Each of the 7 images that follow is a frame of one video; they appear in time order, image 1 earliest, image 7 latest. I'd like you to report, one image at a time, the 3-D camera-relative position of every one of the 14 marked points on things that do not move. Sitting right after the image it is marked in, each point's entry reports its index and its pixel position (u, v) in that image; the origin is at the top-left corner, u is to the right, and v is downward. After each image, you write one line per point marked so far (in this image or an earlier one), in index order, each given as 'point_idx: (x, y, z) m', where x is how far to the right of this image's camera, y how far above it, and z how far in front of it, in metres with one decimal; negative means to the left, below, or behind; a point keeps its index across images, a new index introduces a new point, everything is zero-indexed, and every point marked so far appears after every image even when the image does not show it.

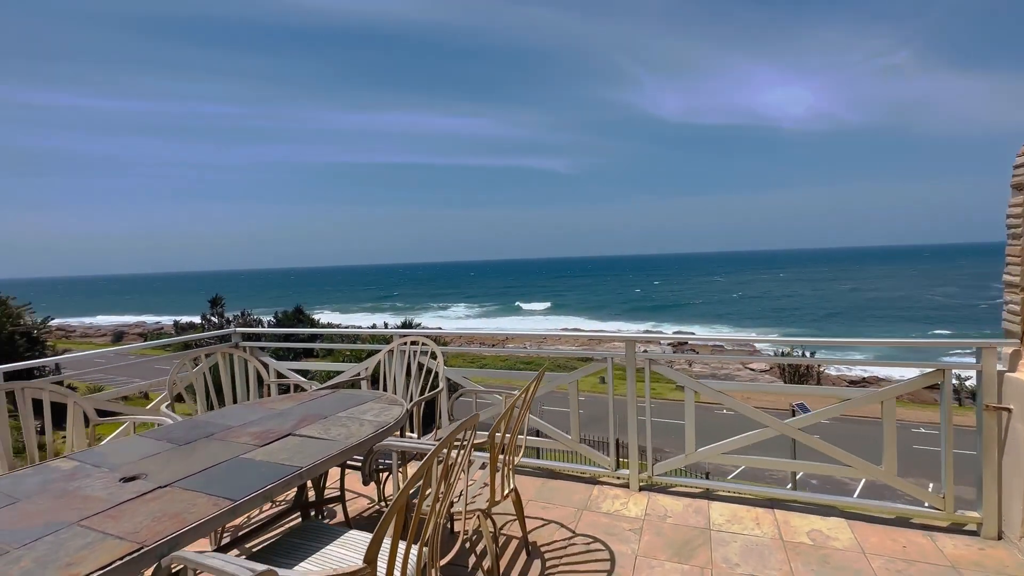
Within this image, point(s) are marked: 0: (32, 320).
0: (-13.3, -0.8, +14.7) m
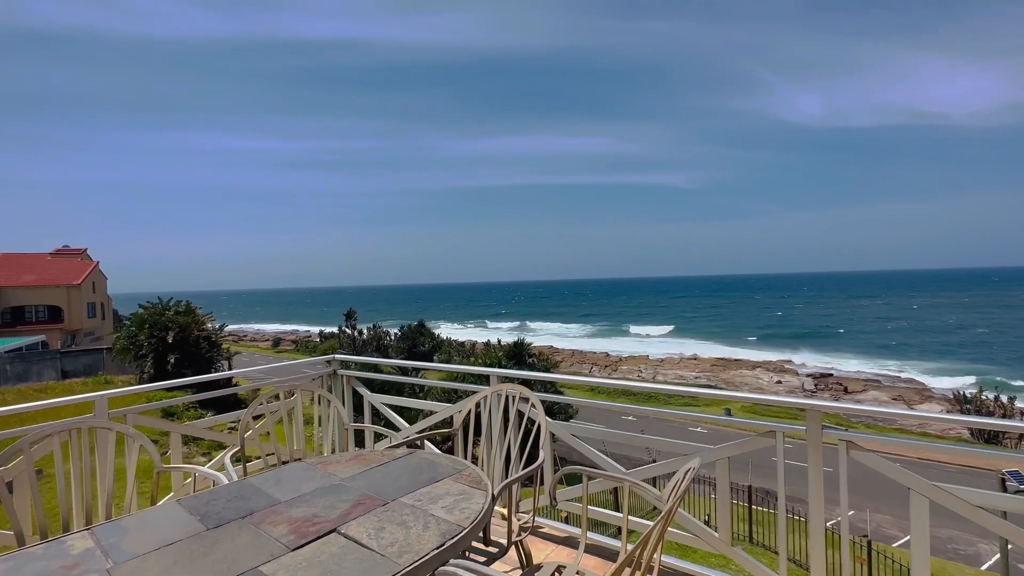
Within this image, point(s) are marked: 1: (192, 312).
0: (-9.8, -1.2, +17.1) m
1: (-10.2, -0.8, +16.6) m
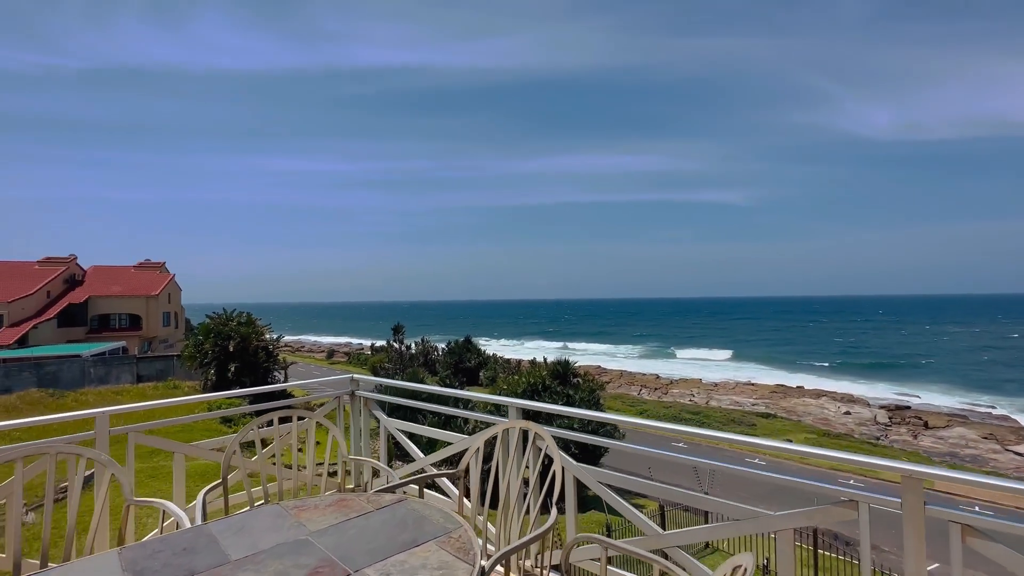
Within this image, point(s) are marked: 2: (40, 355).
0: (-8.2, -1.7, +17.8) m
1: (-8.6, -1.2, +17.4) m
2: (-15.4, -2.2, +17.1) m
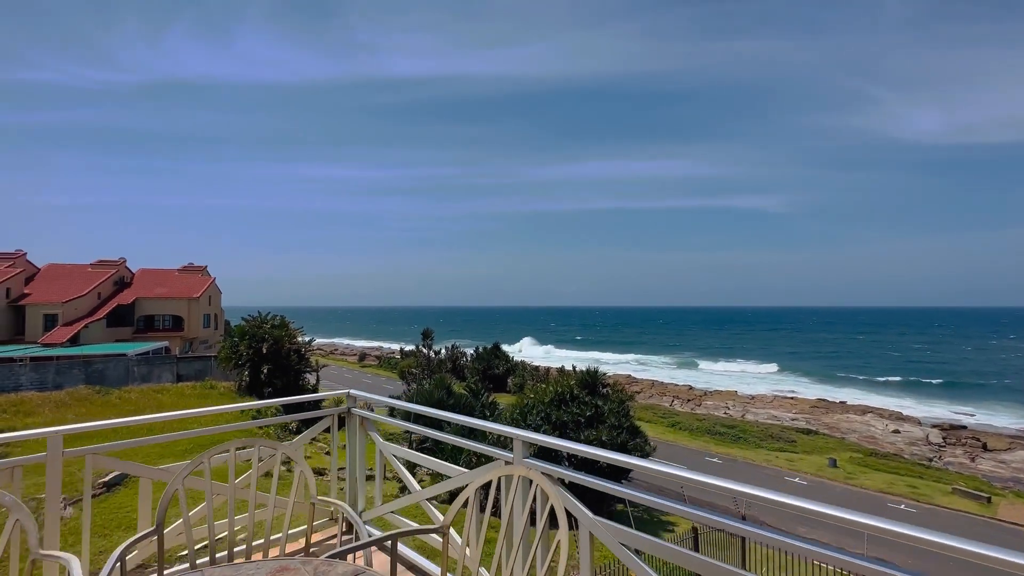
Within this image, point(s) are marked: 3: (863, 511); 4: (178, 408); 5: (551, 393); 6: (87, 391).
0: (-7.2, -1.8, +18.1) m
1: (-7.6, -1.3, +17.7) m
2: (-14.4, -2.2, +17.8) m
3: (+12.9, -8.1, +19.8) m
4: (-9.2, -3.3, +14.3) m
5: (+1.2, -3.6, +18.1) m
6: (-11.4, -2.8, +14.1) m
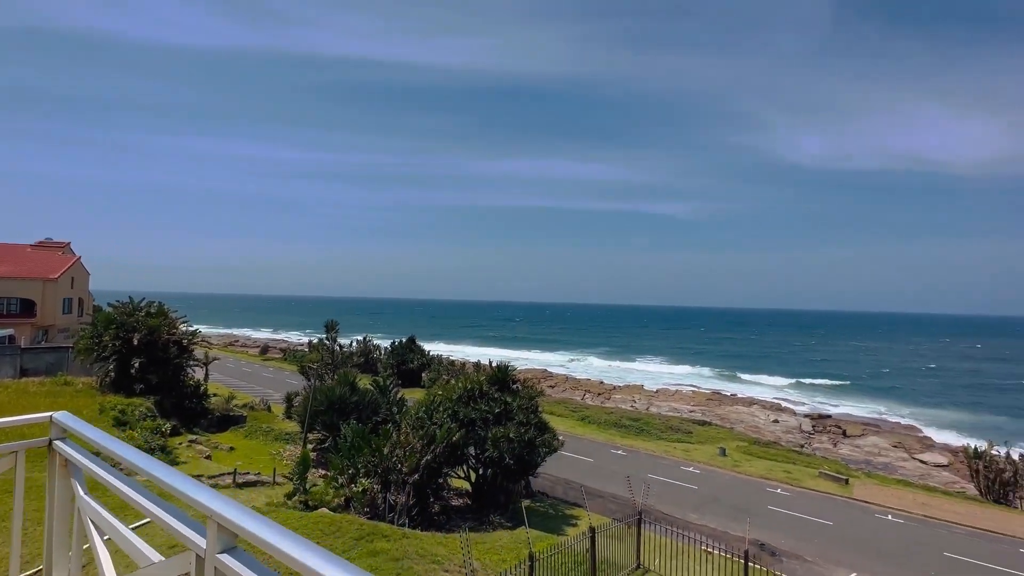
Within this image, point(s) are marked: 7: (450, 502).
0: (-10.0, -1.3, +16.3) m
1: (-10.3, -0.8, +15.8) m
2: (-17.1, -1.5, +14.8) m
3: (+9.4, -8.2, +21.2) m
4: (-11.4, -2.8, +12.1) m
5: (-1.8, -3.4, +17.6) m
6: (-13.6, -2.2, +11.6) m
7: (-2.1, -7.0, +17.3) m
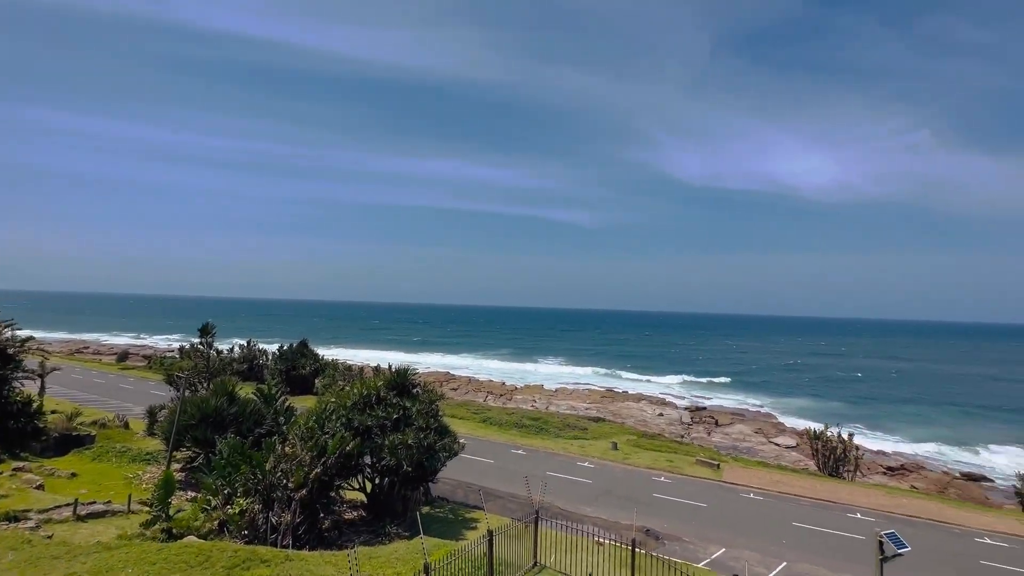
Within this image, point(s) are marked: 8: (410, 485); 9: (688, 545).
0: (-12.8, -1.2, +13.8) m
1: (-13.0, -0.7, +13.3) m
2: (-19.5, -1.3, +11.1) m
3: (+5.3, -8.4, +22.2) m
4: (-13.4, -2.7, +9.5) m
5: (-5.0, -3.4, +16.6) m
6: (-15.5, -2.1, +8.5) m
7: (-5.3, -7.0, +16.2) m
8: (-3.1, -6.0, +16.1) m
9: (+5.5, -7.9, +16.6) m
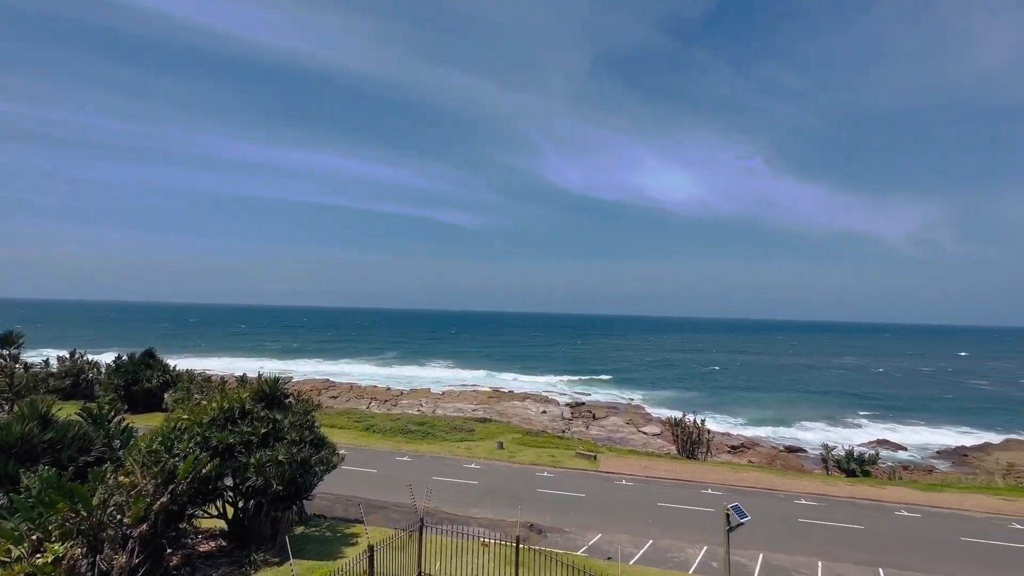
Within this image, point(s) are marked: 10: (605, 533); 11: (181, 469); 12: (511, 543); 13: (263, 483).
0: (-15.4, -1.2, +10.3) m
1: (-15.5, -0.7, +9.7) m
2: (-21.4, -1.3, +6.2) m
3: (+0.5, -8.5, +22.3) m
4: (-15.1, -2.6, +5.9) m
5: (-8.4, -3.4, +14.7) m
6: (-16.9, -2.0, +4.6) m
7: (-8.6, -7.1, +14.2) m
8: (-6.5, -6.1, +14.5) m
9: (+1.8, -8.0, +16.9) m
10: (+3.1, -8.0, +17.2) m
11: (-7.2, -3.9, +11.2) m
12: (0.0, -7.7, +15.6) m
13: (-6.5, -5.1, +13.7) m
